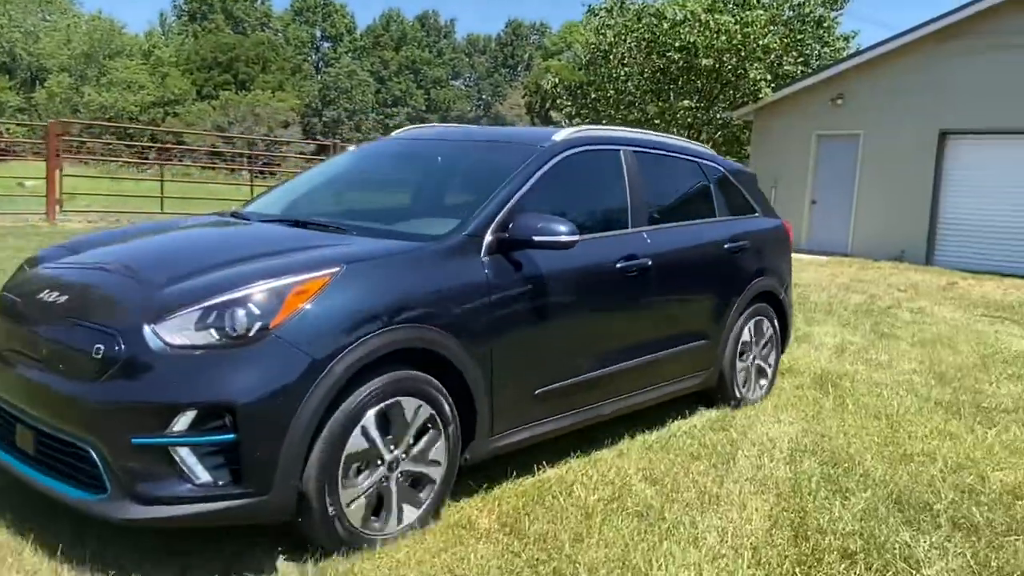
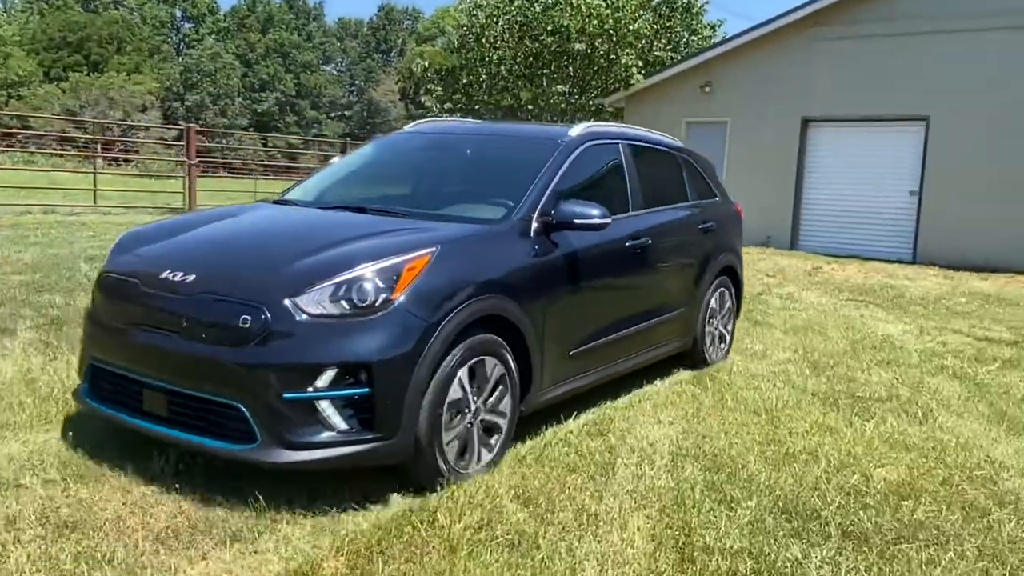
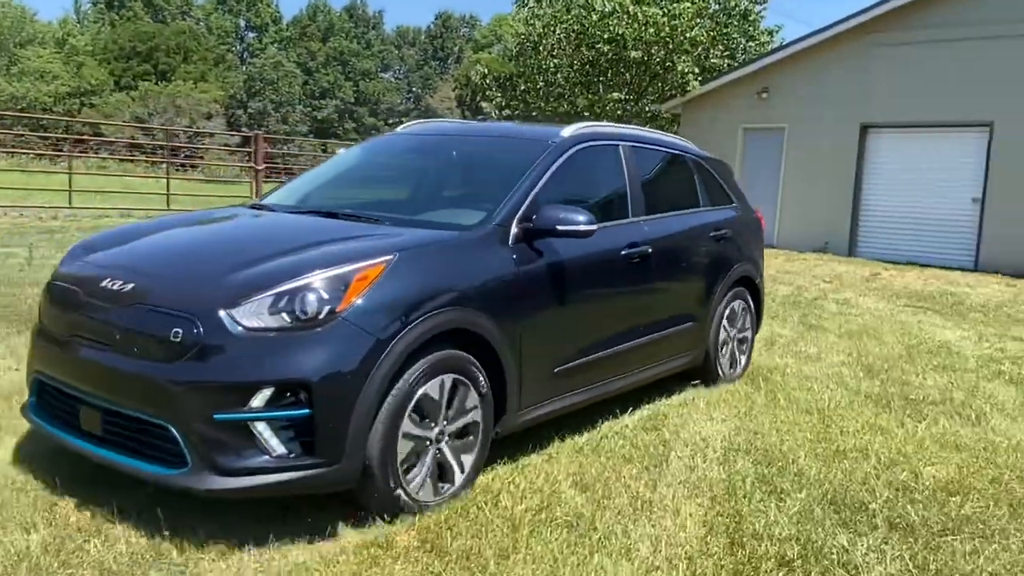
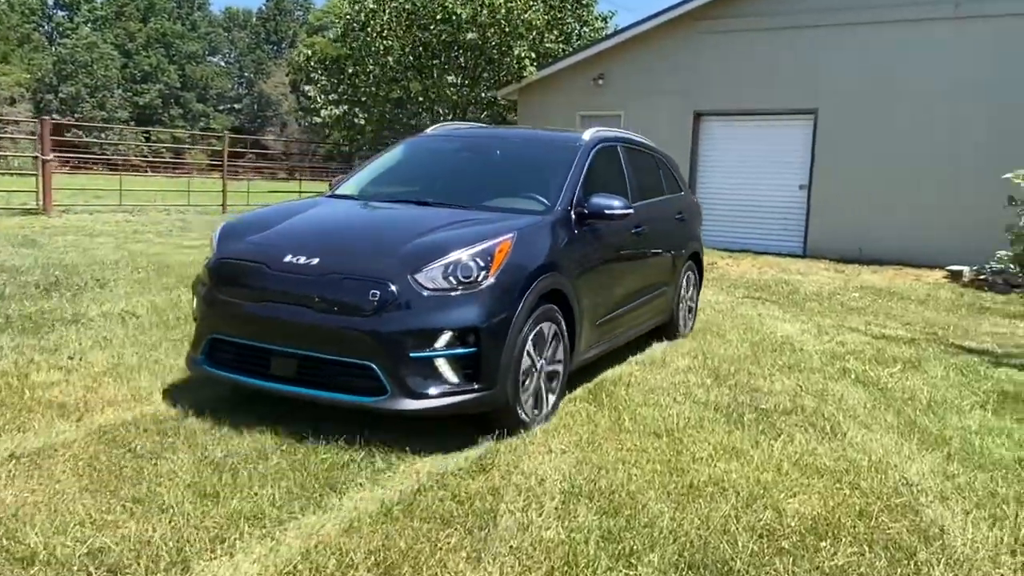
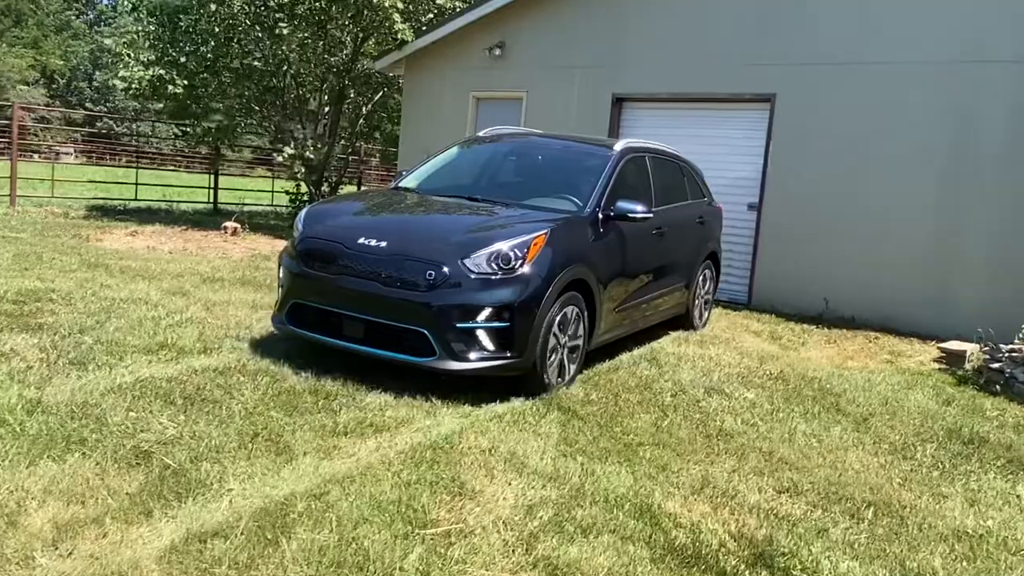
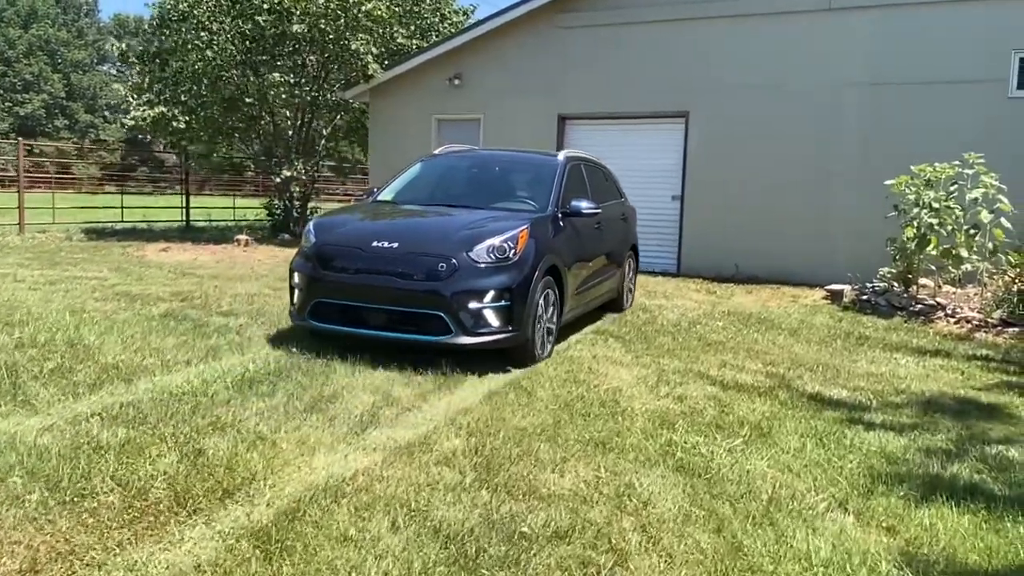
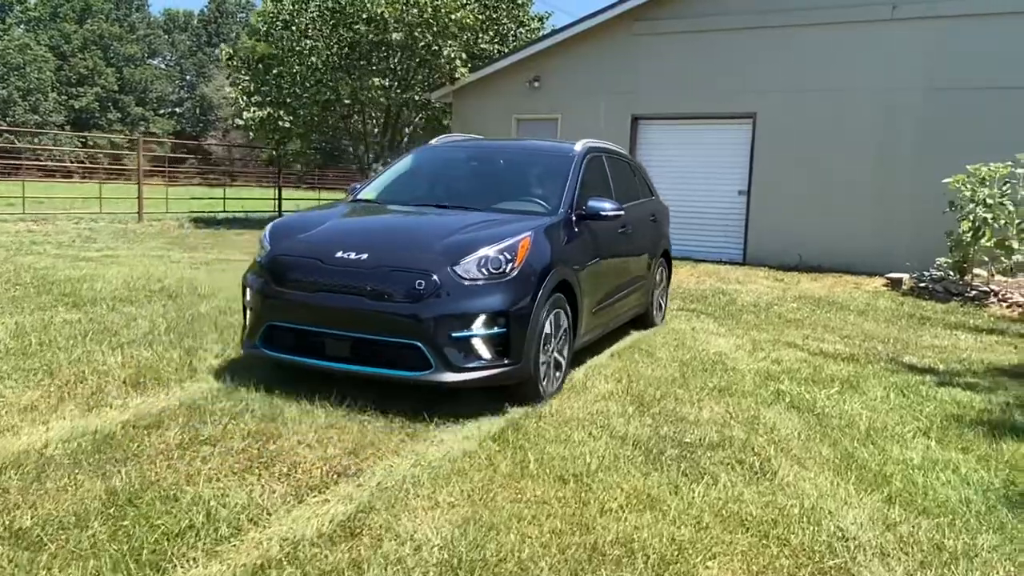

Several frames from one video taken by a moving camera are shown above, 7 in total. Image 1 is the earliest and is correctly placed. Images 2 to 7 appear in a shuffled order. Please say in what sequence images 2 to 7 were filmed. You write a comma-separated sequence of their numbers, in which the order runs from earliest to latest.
3, 2, 4, 7, 6, 5
